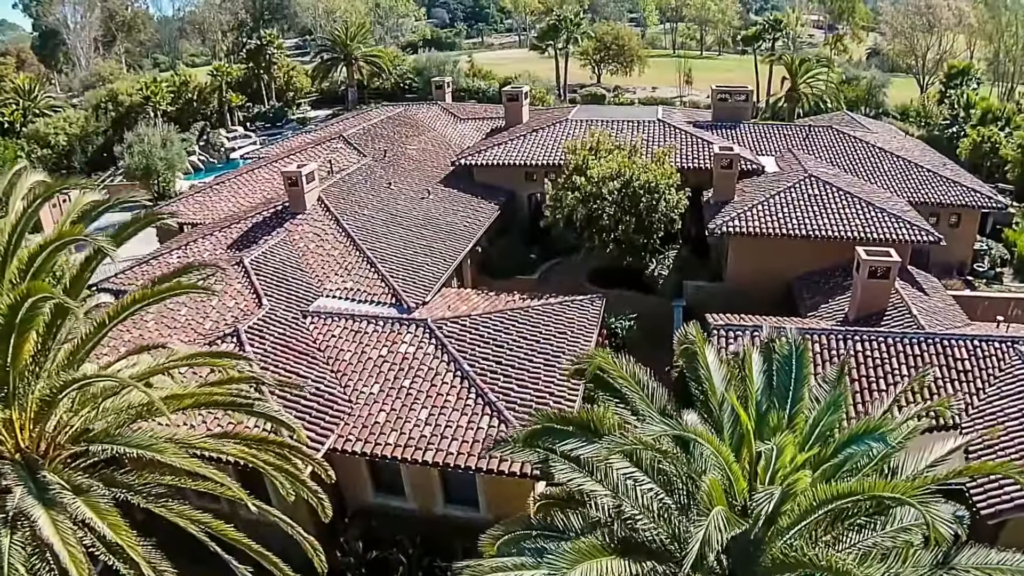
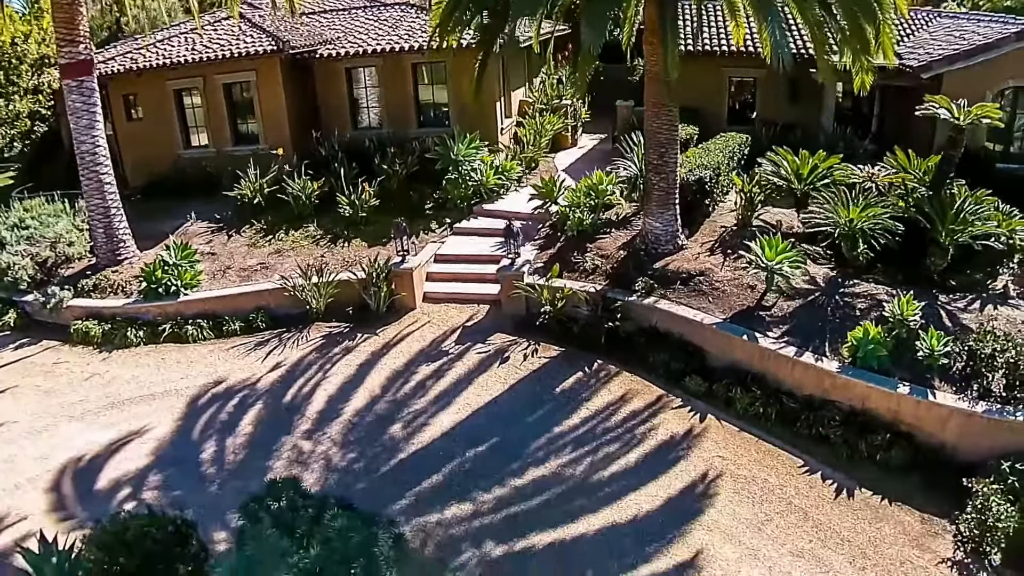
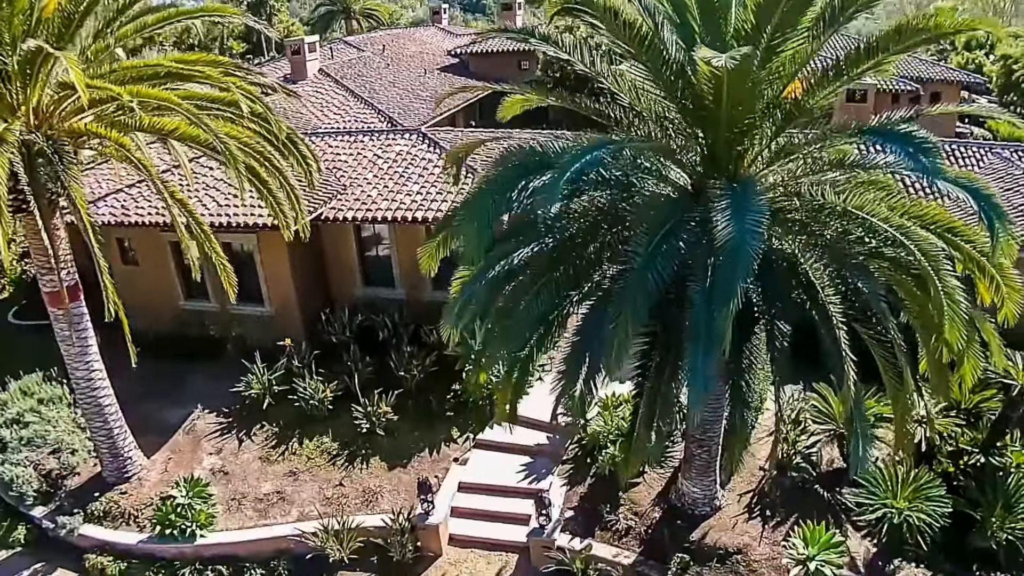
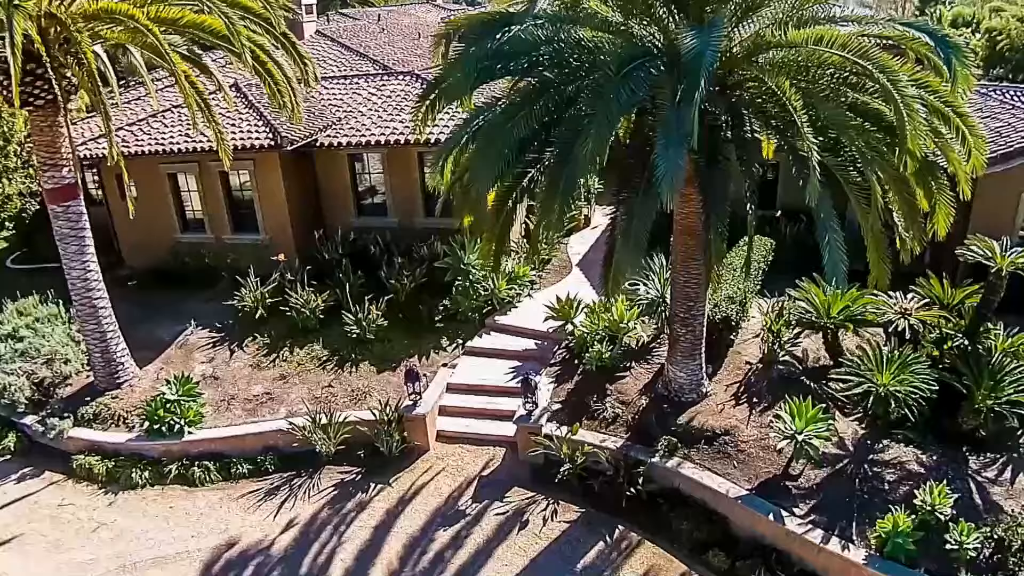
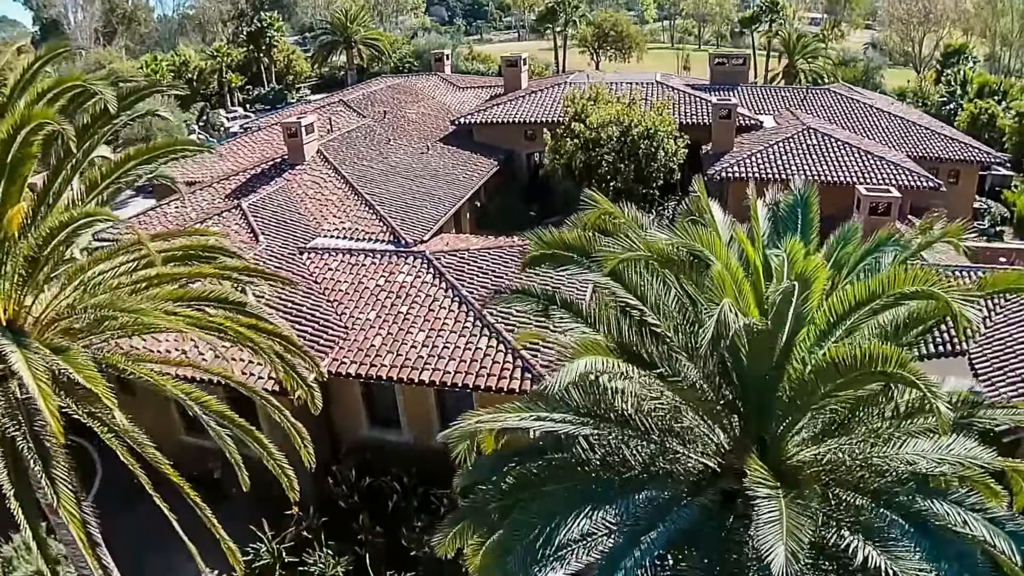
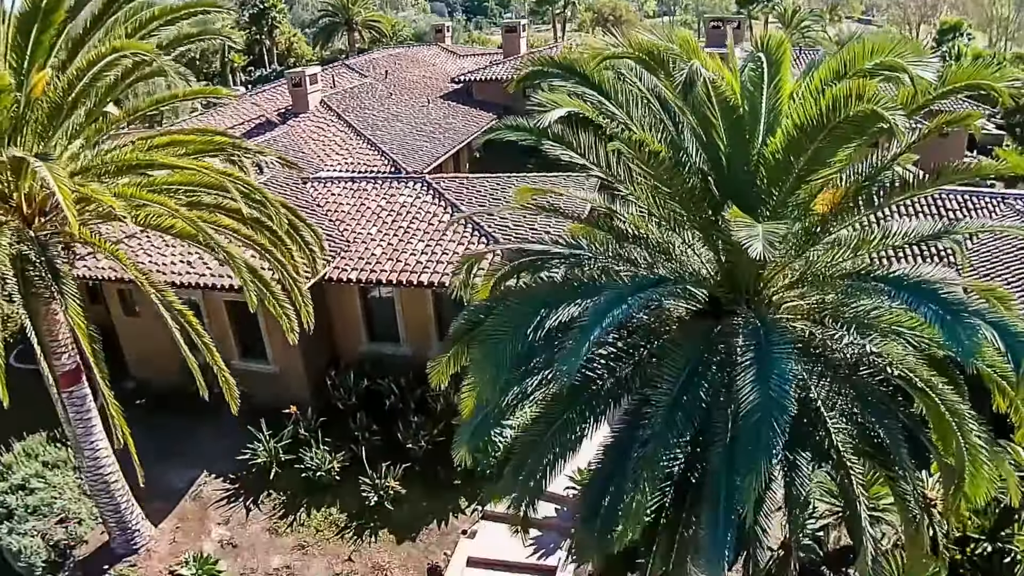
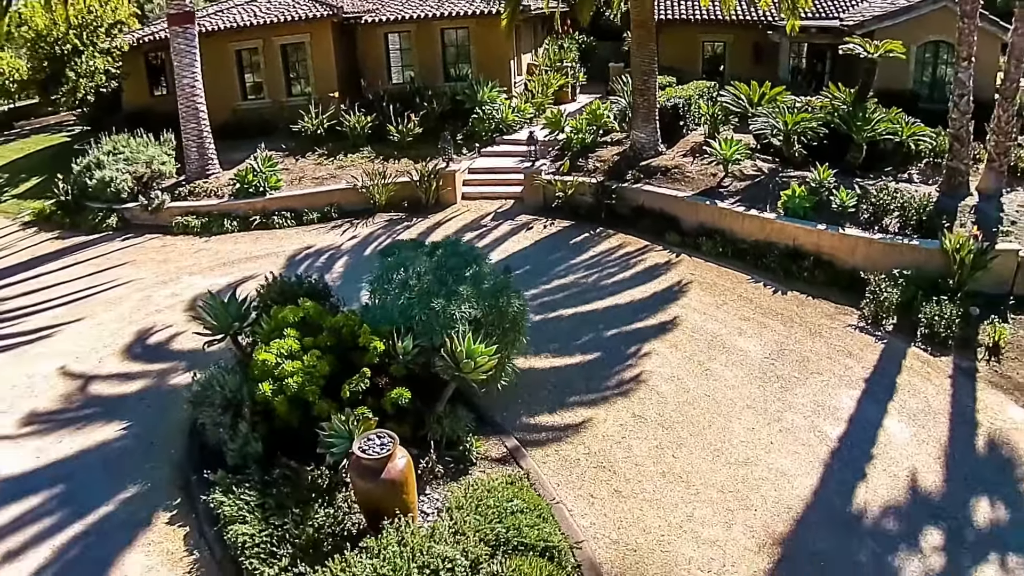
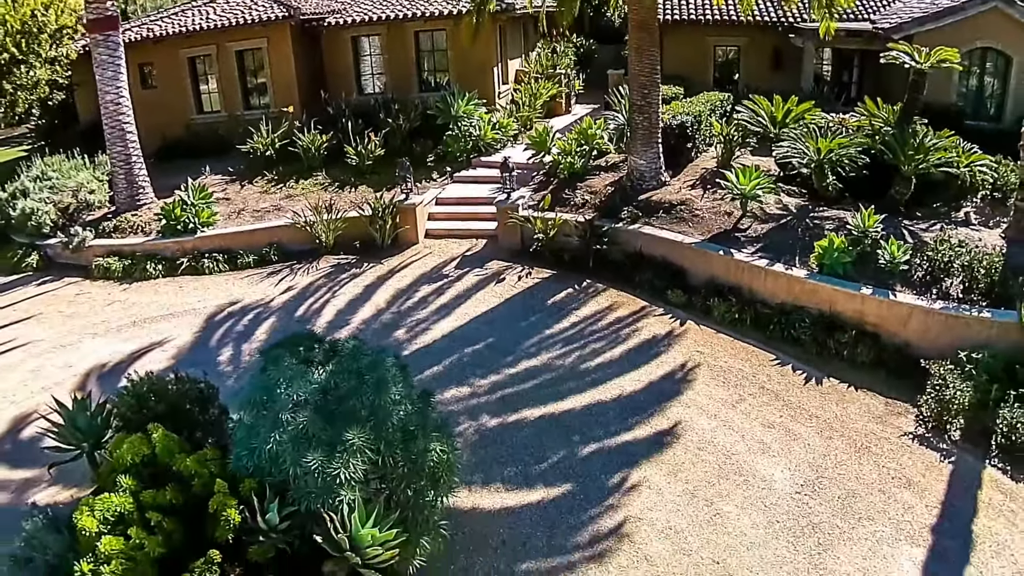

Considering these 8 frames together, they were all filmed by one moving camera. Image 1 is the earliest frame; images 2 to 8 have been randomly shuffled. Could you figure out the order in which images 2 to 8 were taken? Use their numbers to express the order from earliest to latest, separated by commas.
5, 6, 3, 4, 2, 8, 7
